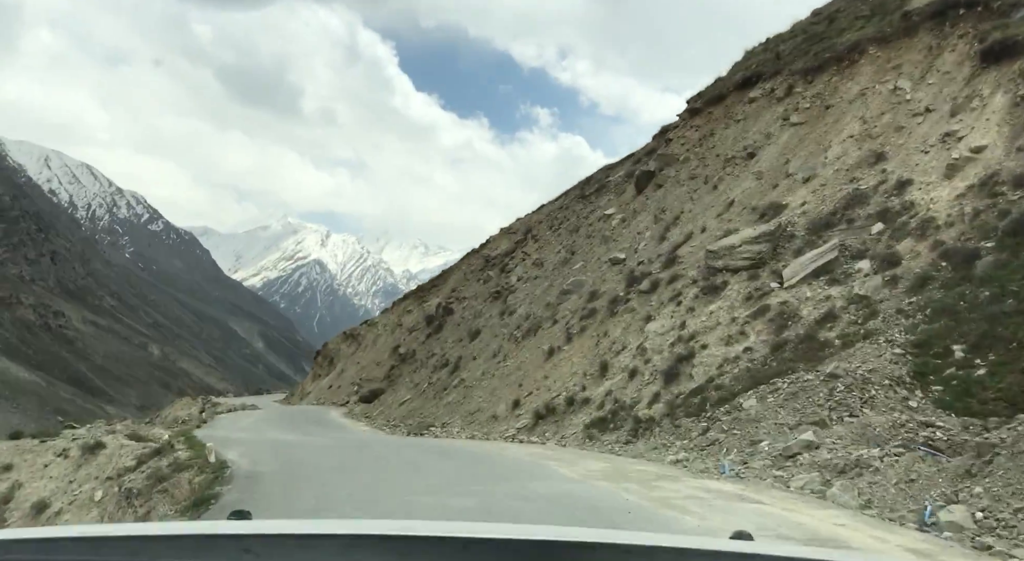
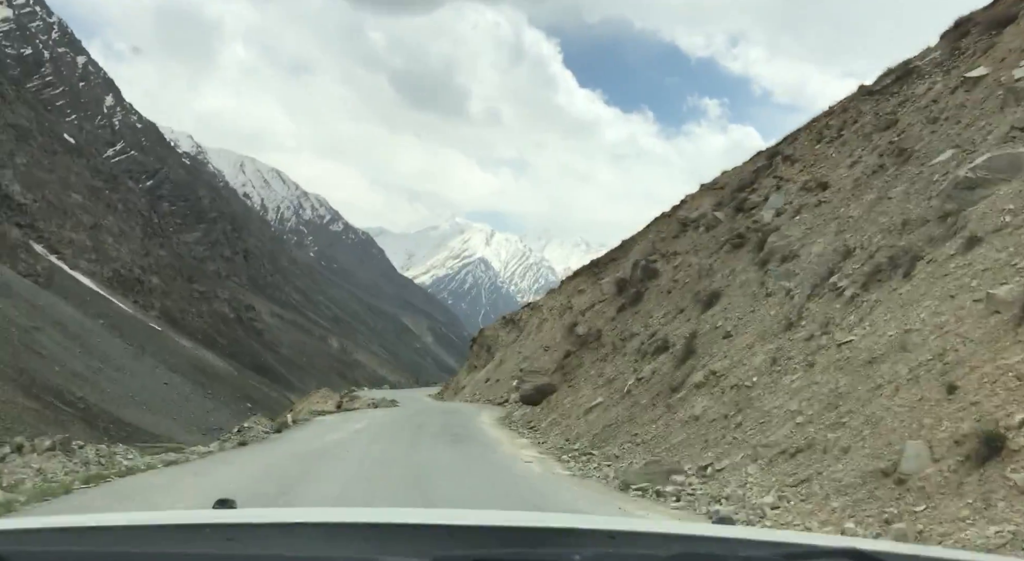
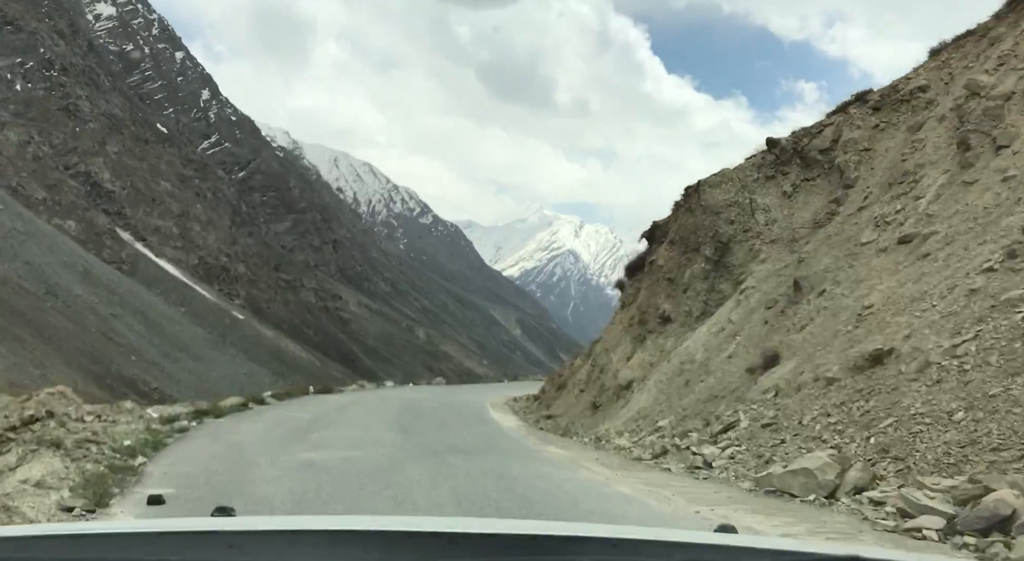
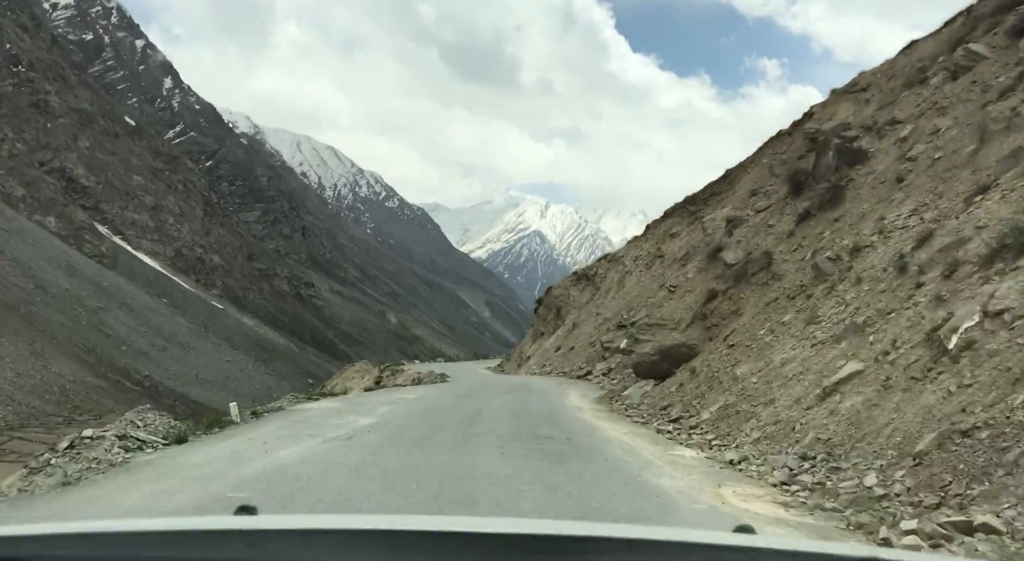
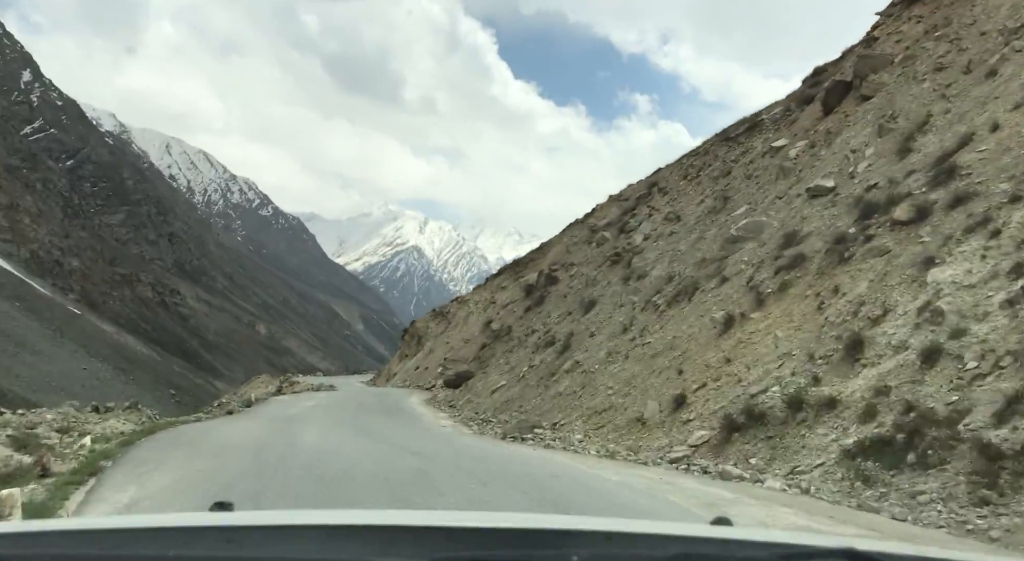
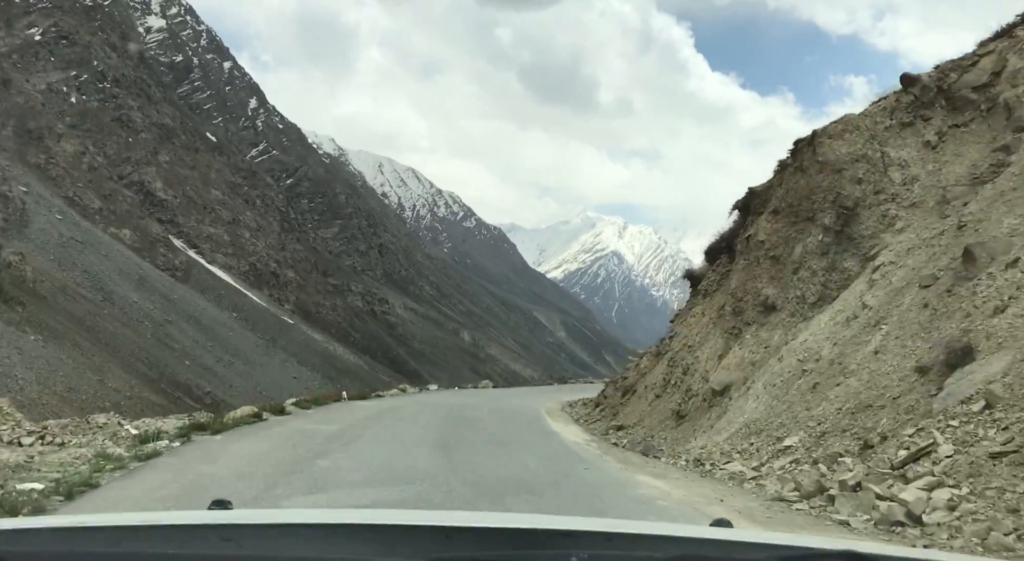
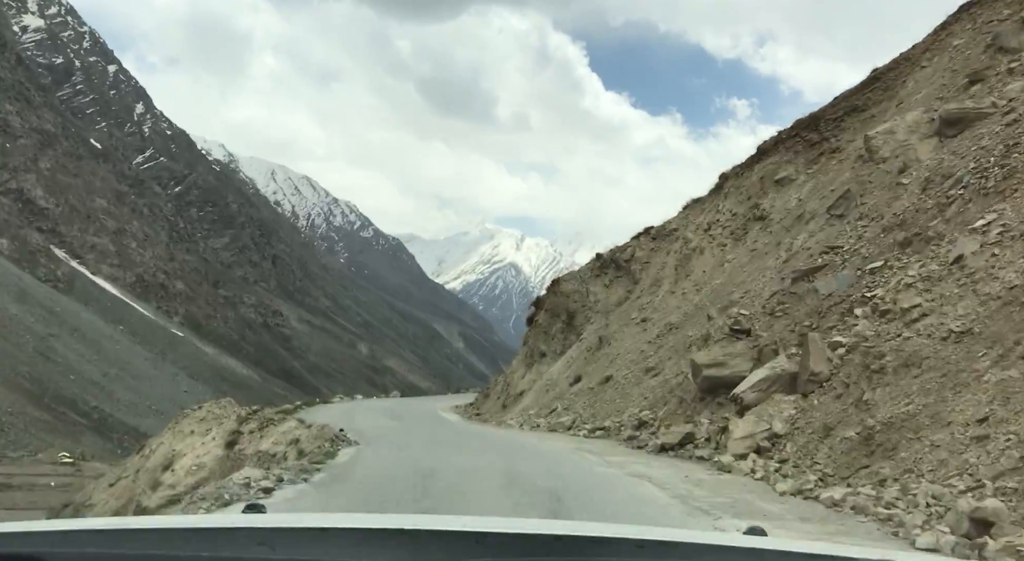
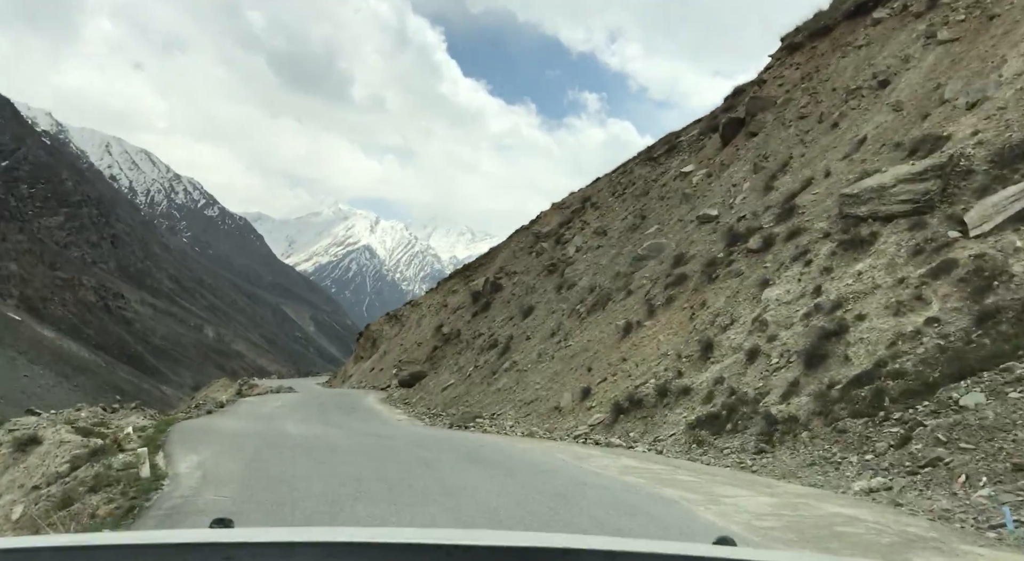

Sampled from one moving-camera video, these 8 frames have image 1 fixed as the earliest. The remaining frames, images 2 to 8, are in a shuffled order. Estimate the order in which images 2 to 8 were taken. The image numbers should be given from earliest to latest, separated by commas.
8, 5, 2, 4, 7, 3, 6
